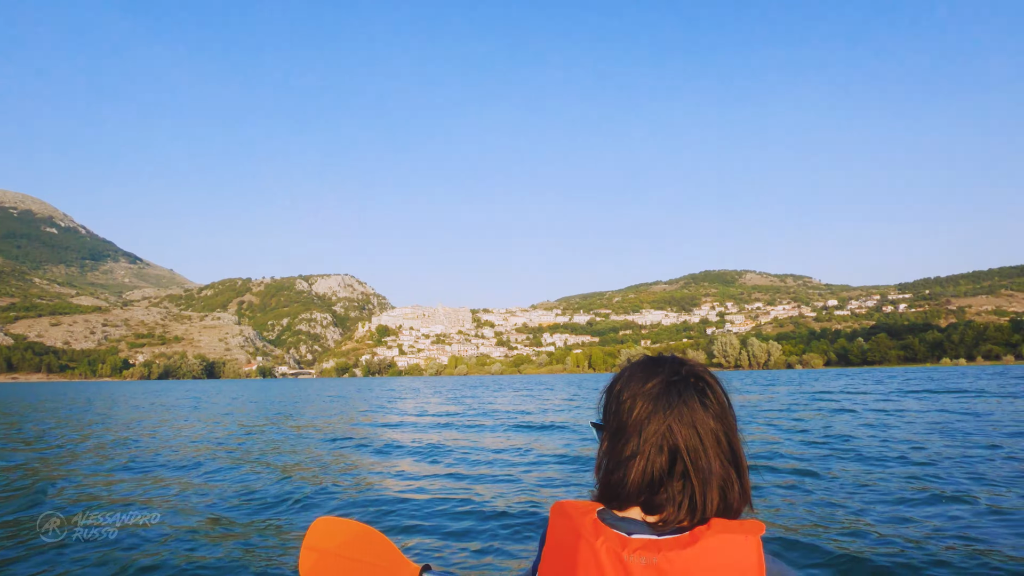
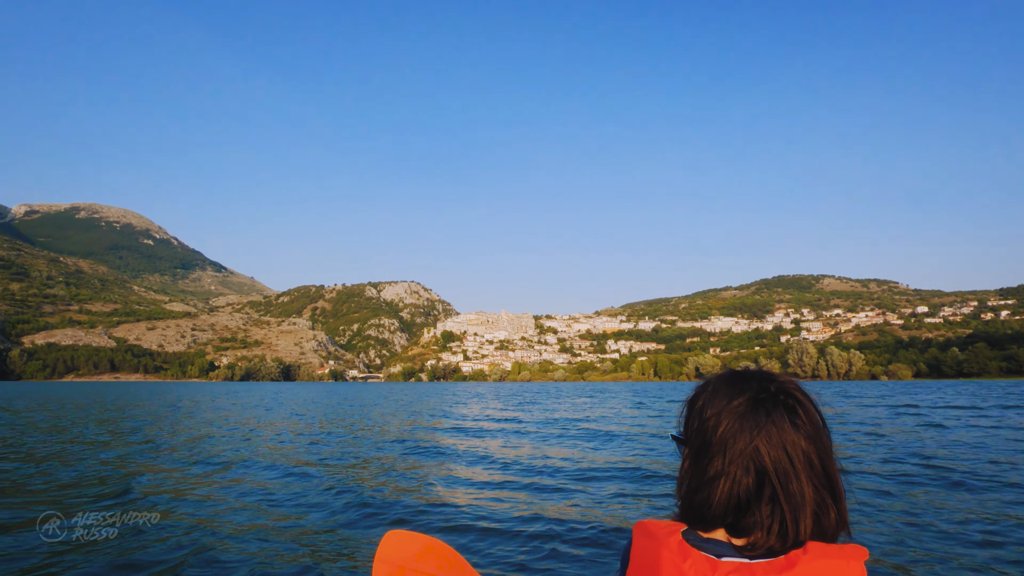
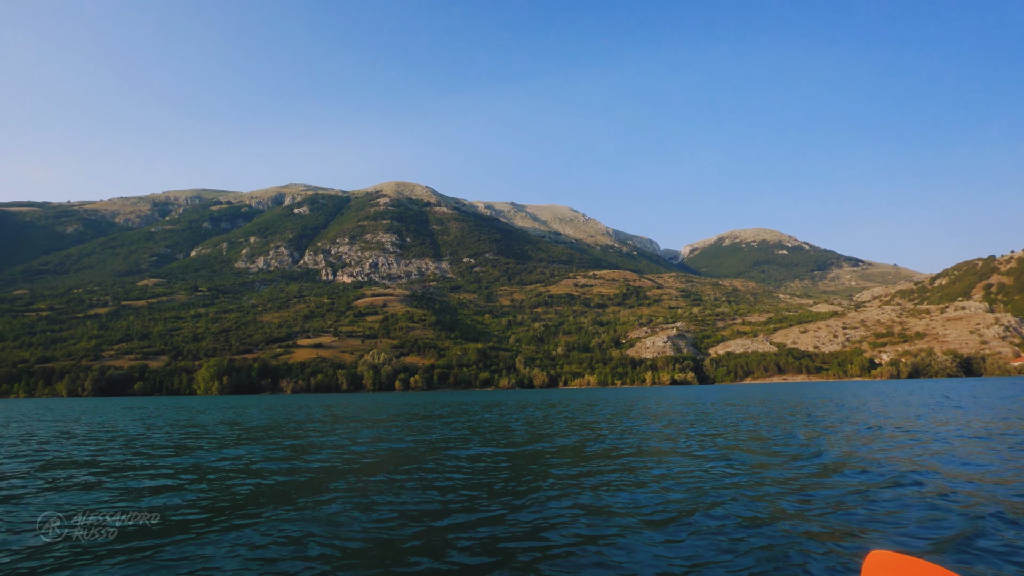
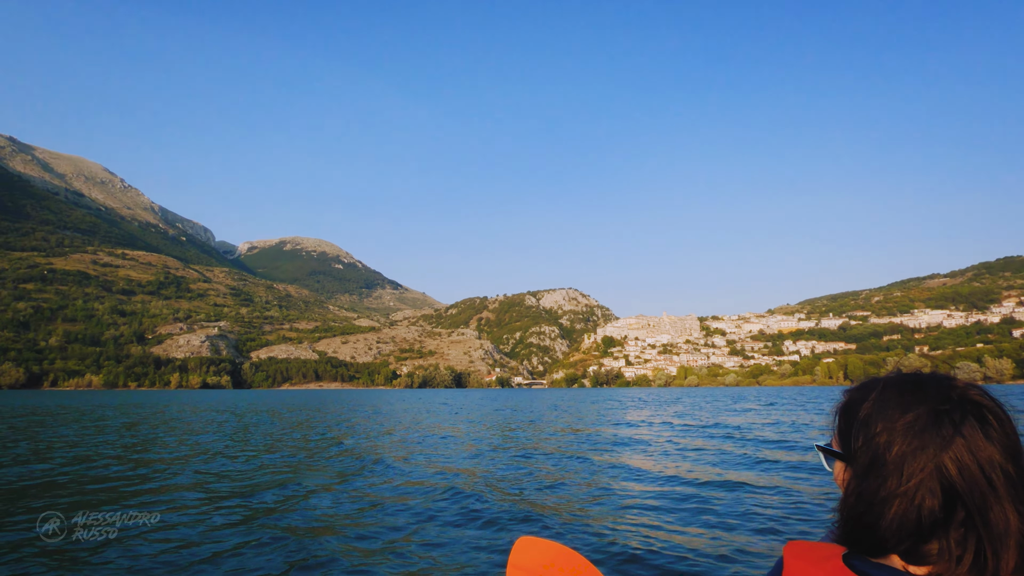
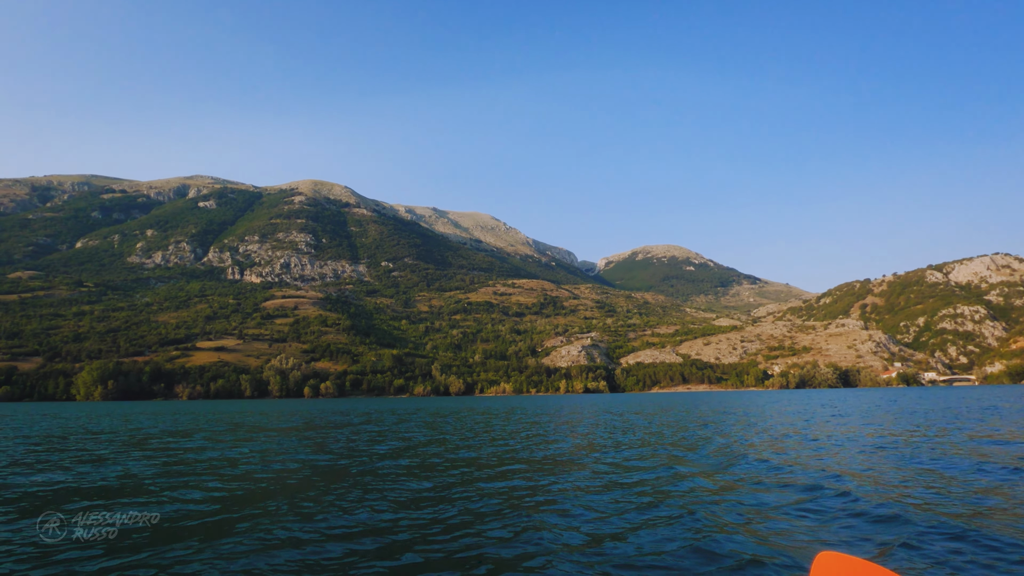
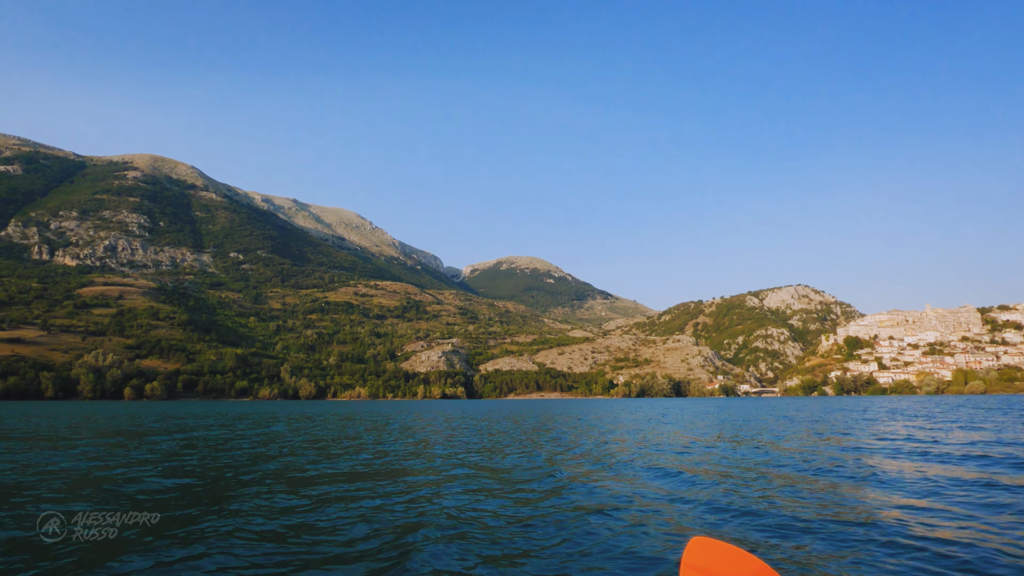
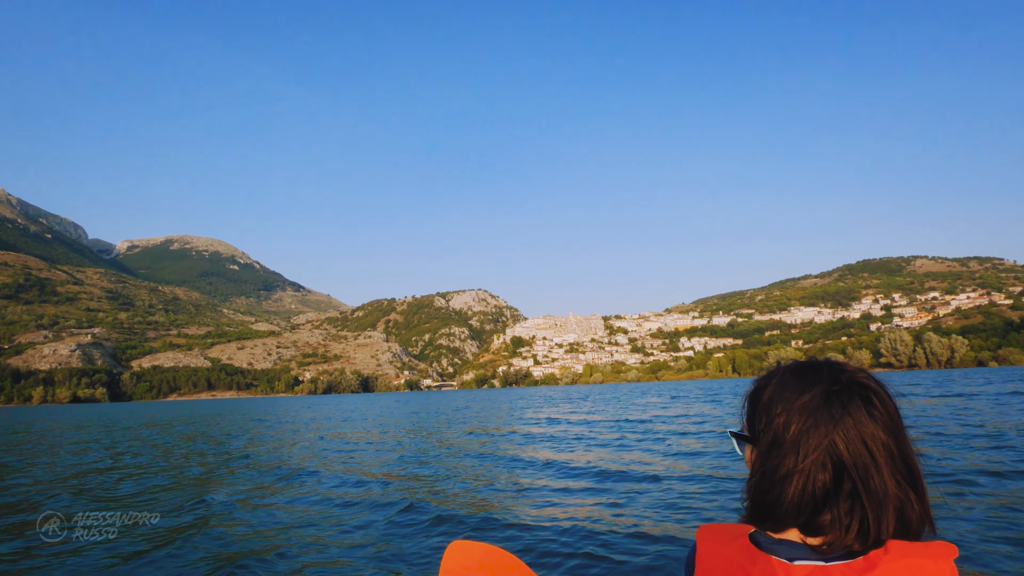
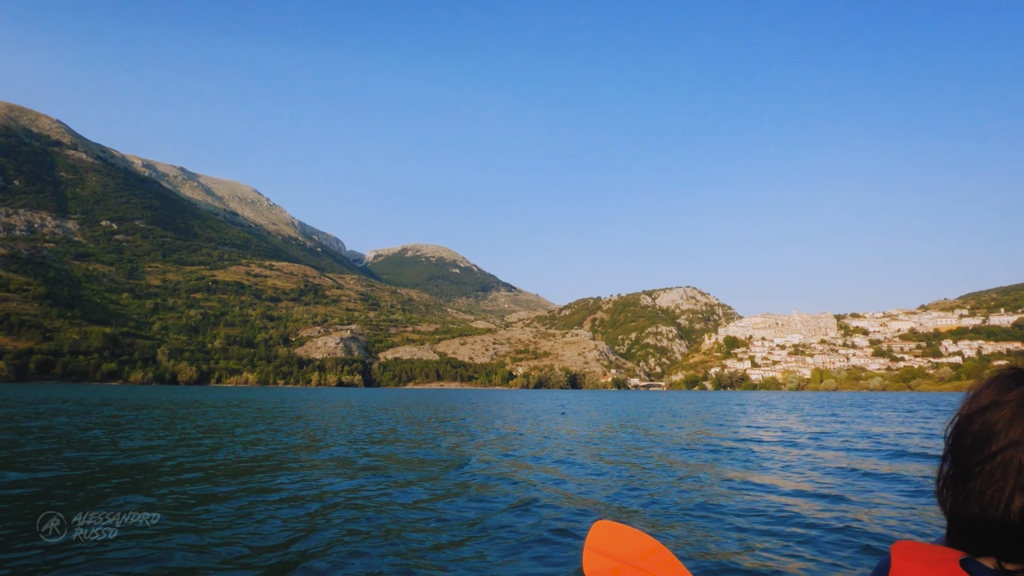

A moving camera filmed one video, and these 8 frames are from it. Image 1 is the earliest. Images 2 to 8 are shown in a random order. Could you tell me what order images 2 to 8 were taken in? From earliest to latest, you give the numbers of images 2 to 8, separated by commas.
2, 7, 4, 8, 6, 5, 3
